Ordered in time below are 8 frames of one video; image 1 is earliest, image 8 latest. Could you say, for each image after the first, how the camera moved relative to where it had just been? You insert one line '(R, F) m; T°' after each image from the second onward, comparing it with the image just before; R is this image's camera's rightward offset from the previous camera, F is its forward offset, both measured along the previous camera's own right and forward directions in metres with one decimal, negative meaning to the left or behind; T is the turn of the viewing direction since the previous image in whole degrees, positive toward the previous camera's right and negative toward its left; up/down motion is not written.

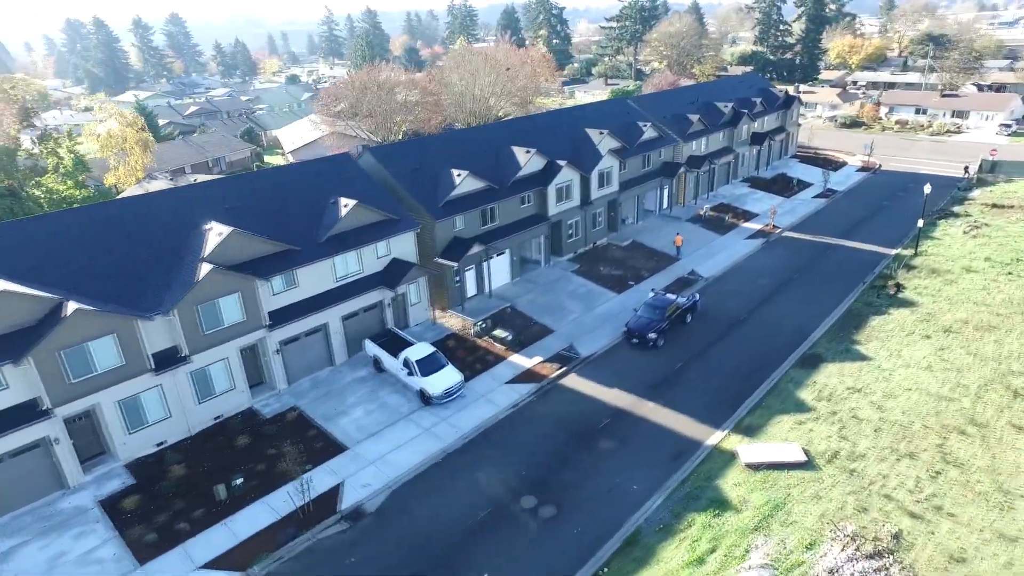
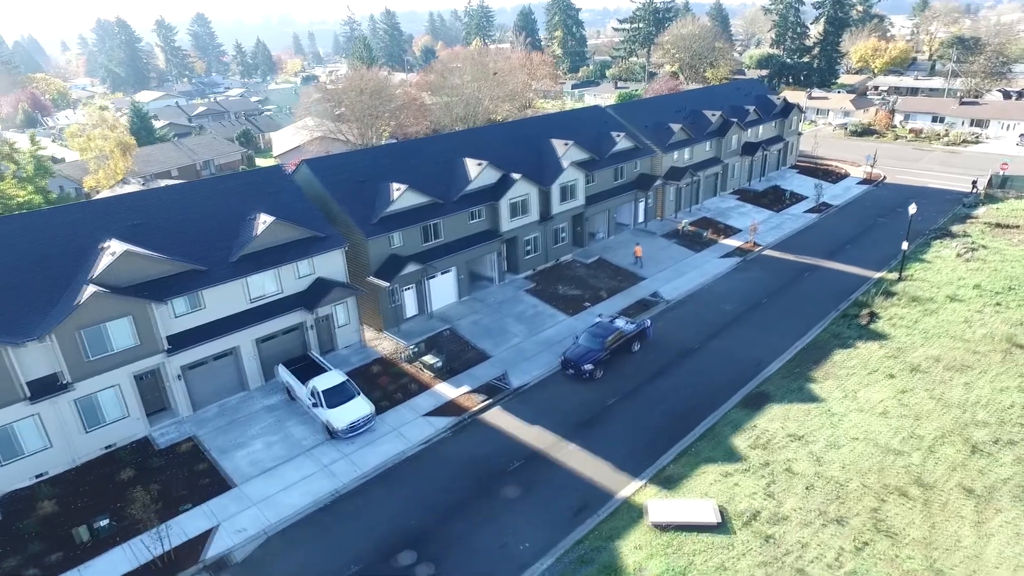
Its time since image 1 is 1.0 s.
(+4.0, +1.7) m; -2°
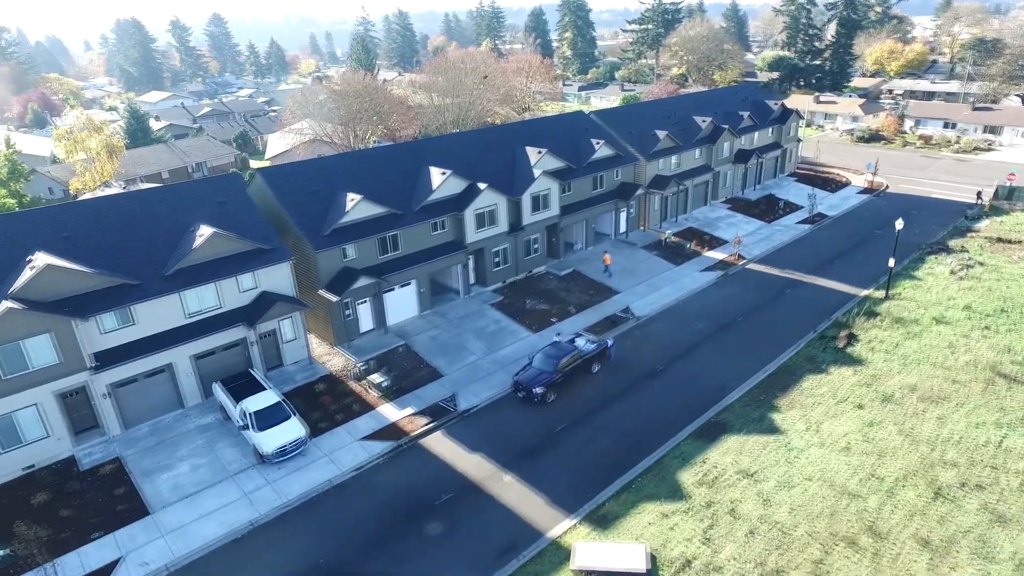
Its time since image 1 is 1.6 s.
(+2.6, +1.2) m; -2°
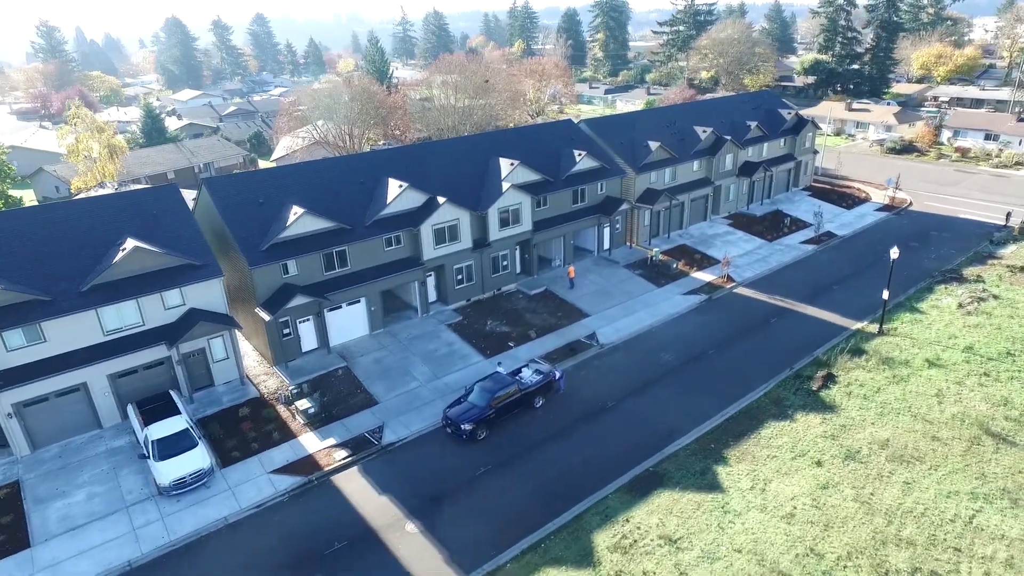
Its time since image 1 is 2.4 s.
(+3.9, +1.9) m; -4°
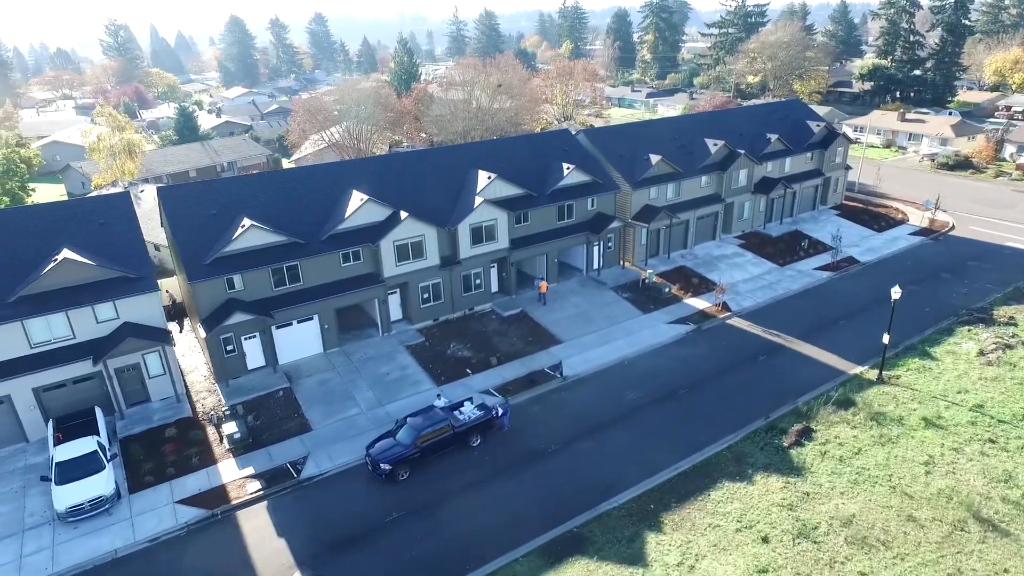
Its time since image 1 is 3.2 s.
(+4.0, +2.0) m; -5°
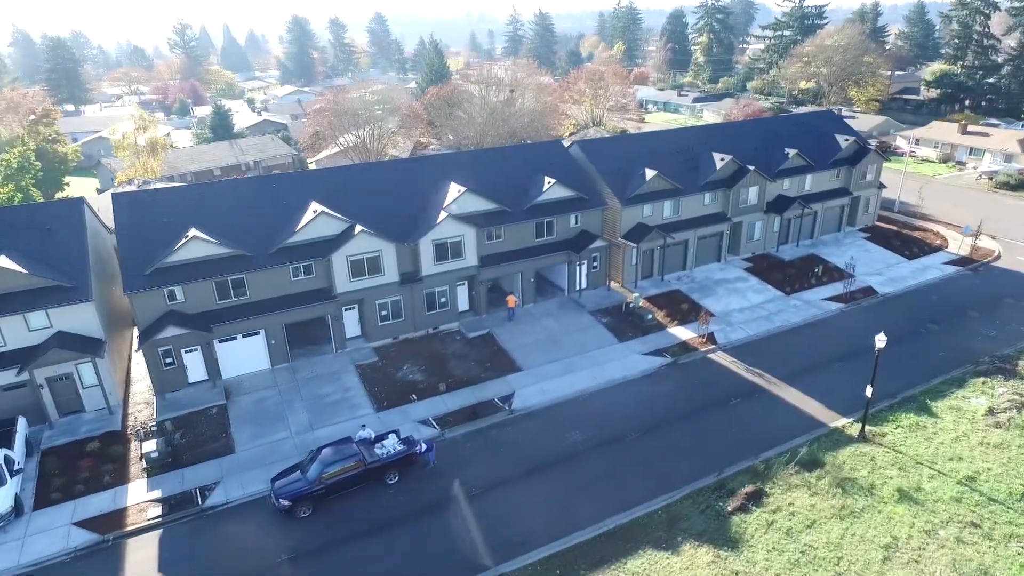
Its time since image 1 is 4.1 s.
(+4.3, +1.9) m; -5°
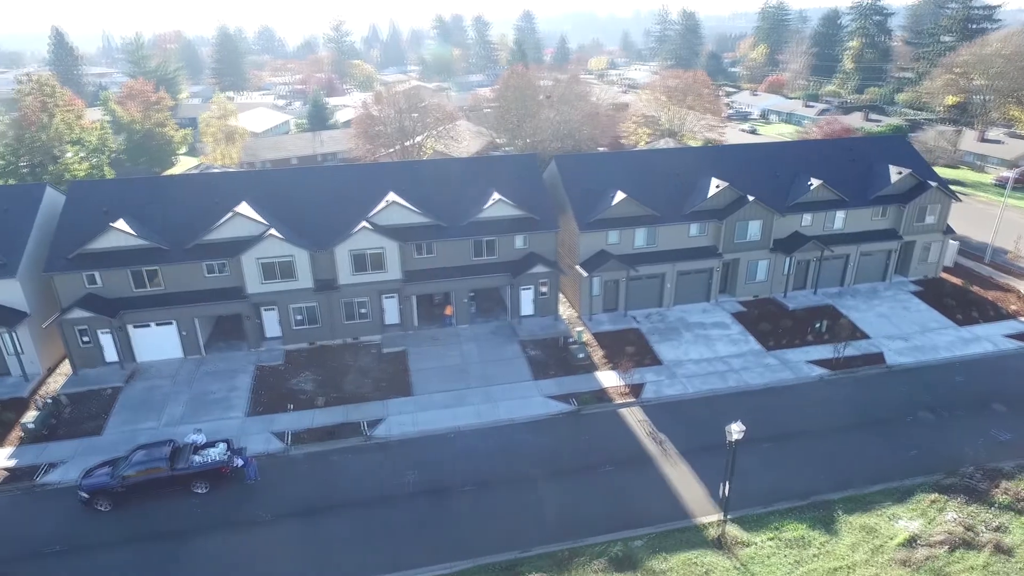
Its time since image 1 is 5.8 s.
(+10.0, +3.0) m; -13°
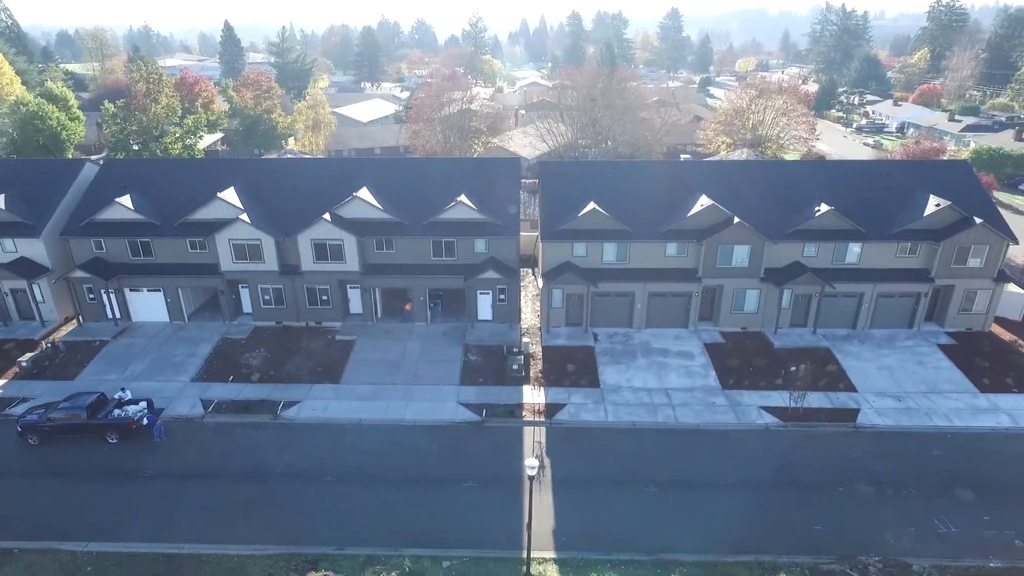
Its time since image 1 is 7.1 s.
(+8.7, +1.2) m; -13°
